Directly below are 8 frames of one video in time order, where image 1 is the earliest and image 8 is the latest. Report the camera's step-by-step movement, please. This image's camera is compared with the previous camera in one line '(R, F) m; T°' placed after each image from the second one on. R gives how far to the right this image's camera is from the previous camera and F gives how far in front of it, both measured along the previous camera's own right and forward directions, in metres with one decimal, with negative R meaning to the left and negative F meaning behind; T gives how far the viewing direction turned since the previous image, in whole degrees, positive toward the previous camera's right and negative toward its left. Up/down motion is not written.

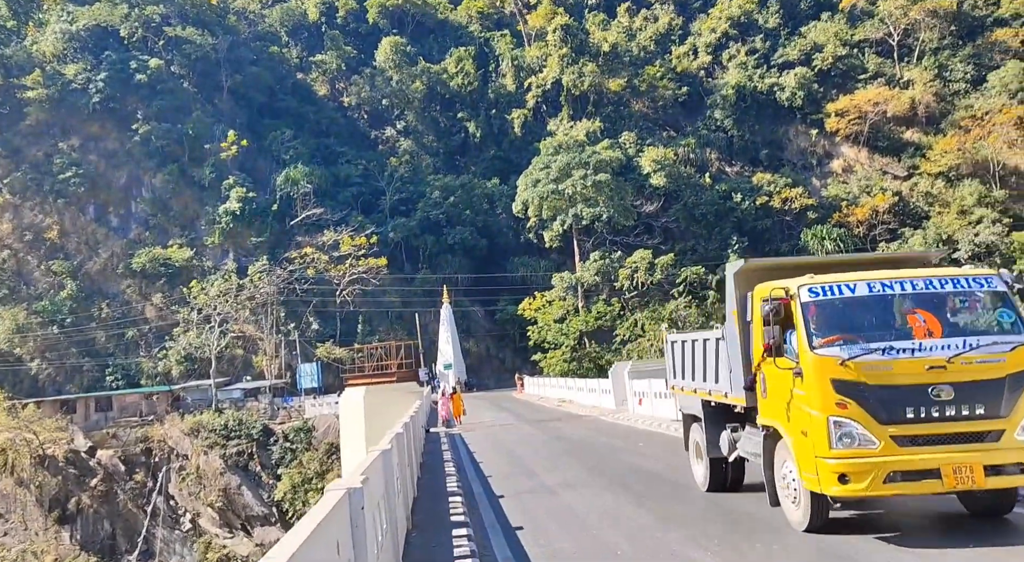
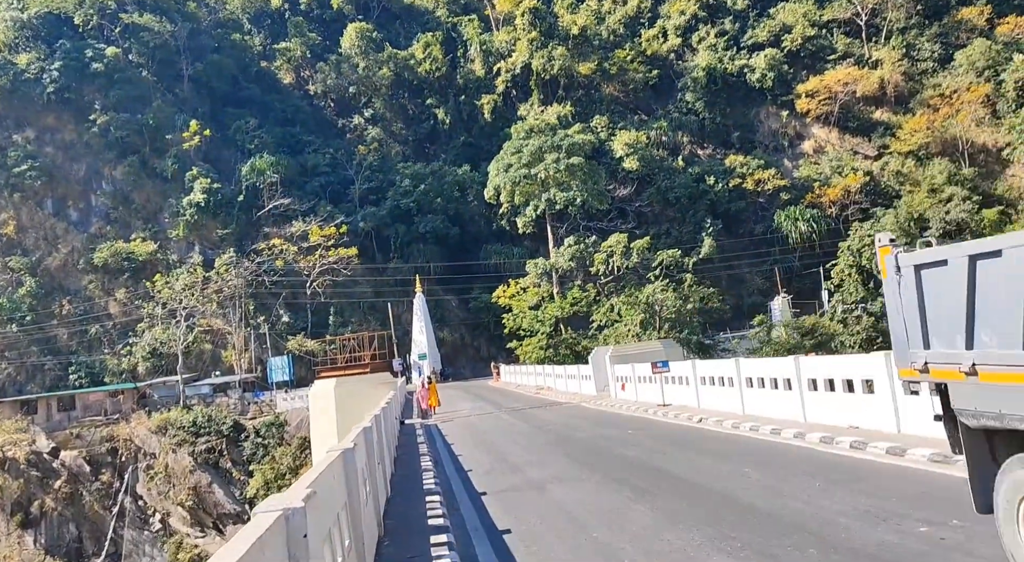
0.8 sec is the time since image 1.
(-0.1, +0.7) m; +2°
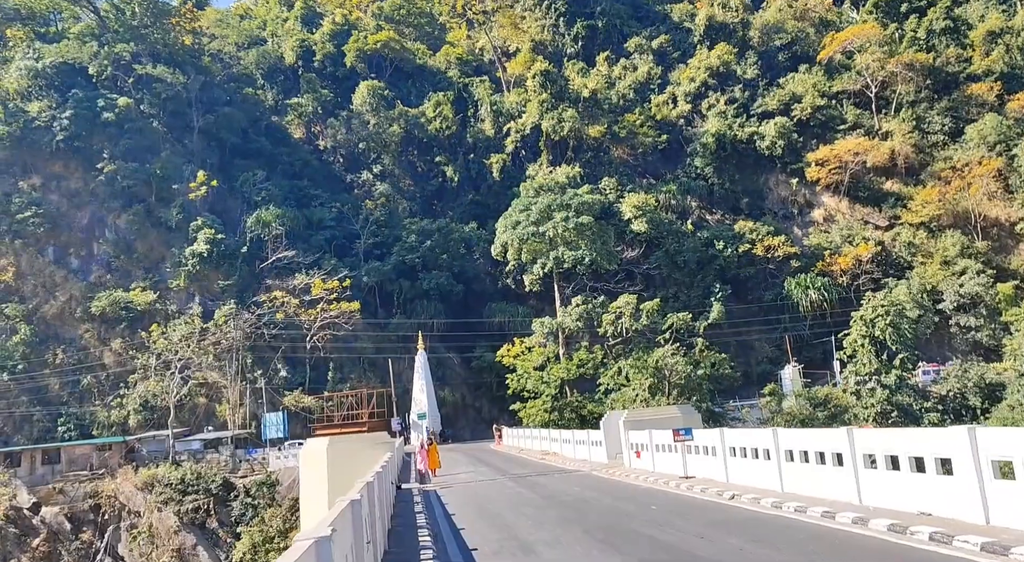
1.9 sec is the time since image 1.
(-0.1, +1.1) m; 0°
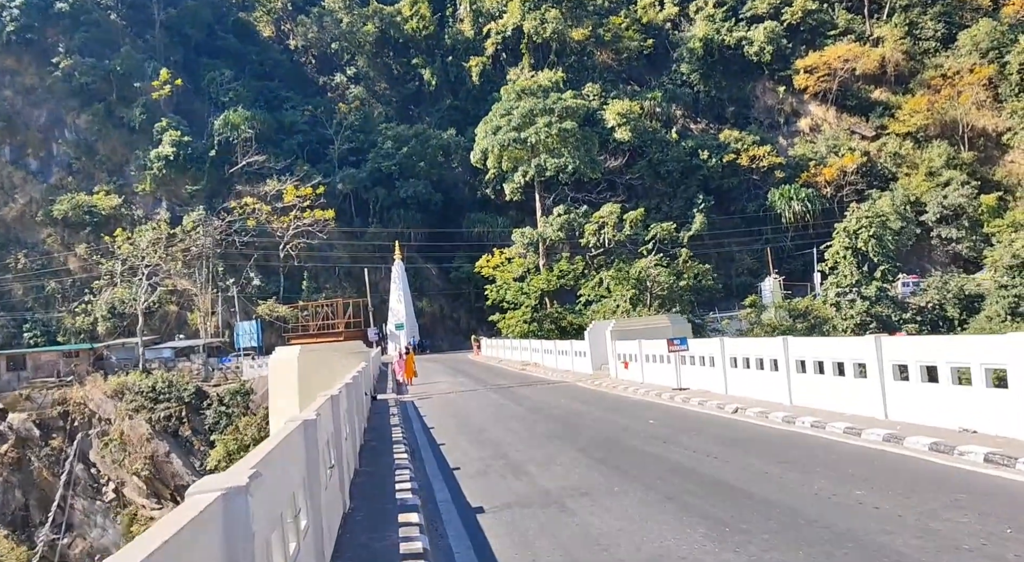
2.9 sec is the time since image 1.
(-0.1, +1.2) m; +2°
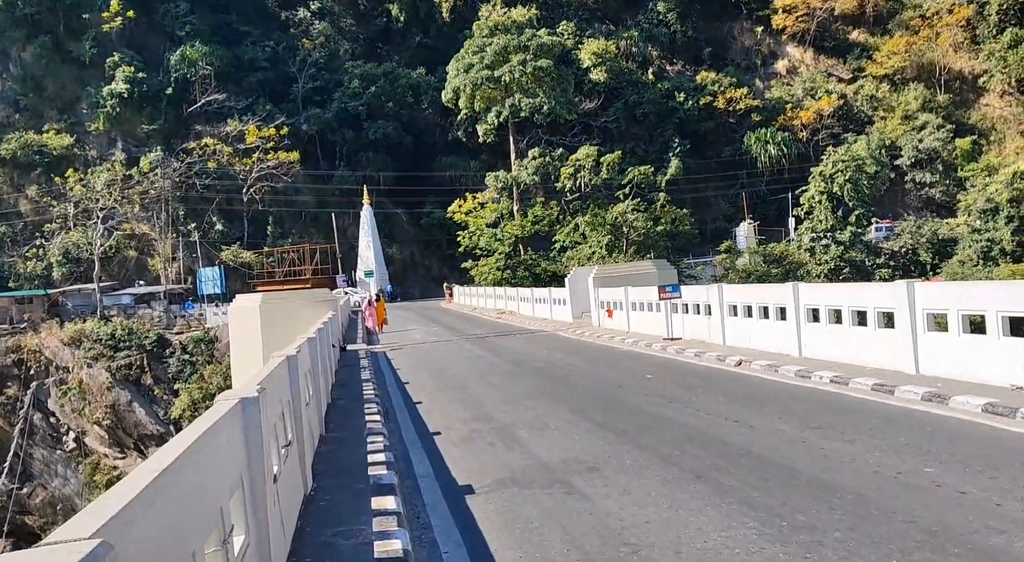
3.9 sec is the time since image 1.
(-0.1, +1.0) m; +2°
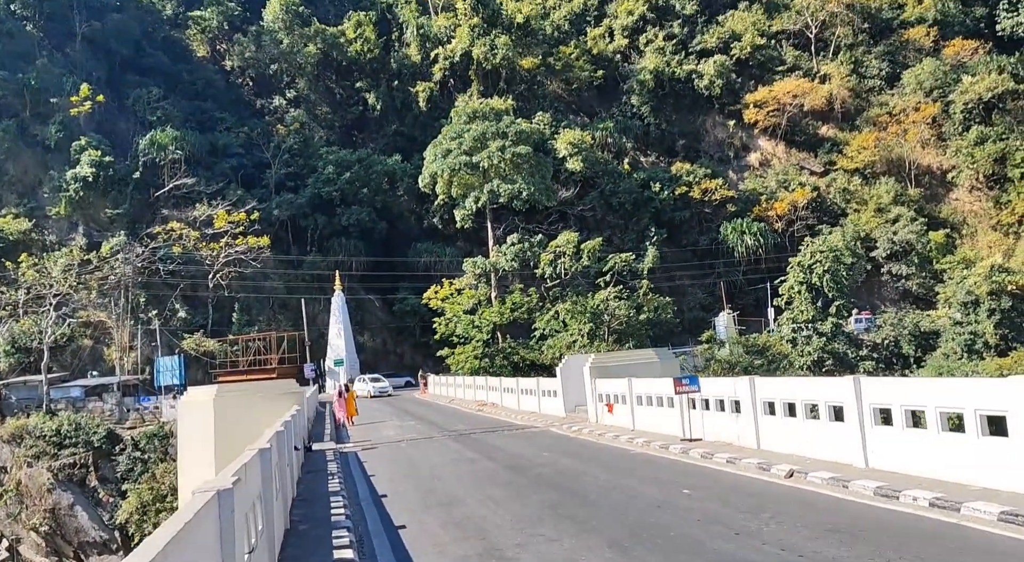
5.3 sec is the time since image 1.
(-0.3, +1.5) m; +2°
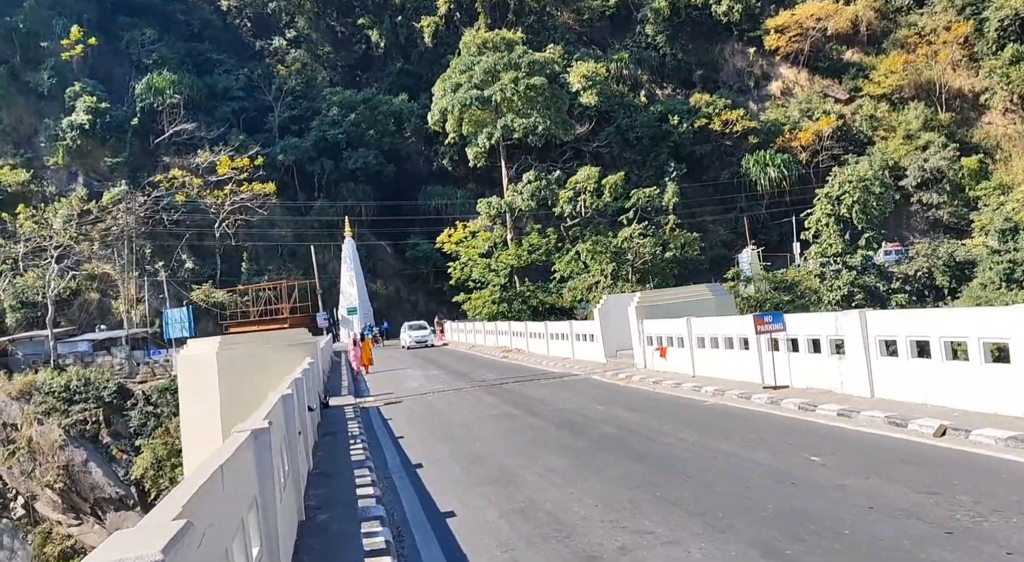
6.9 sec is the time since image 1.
(-0.3, +1.7) m; -1°
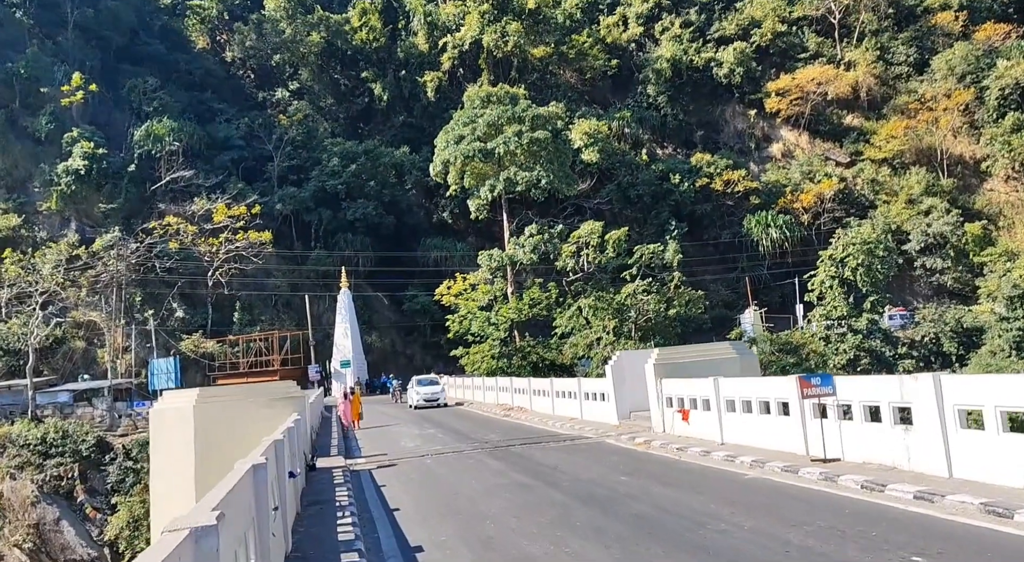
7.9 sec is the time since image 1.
(-0.2, +1.0) m; 0°
